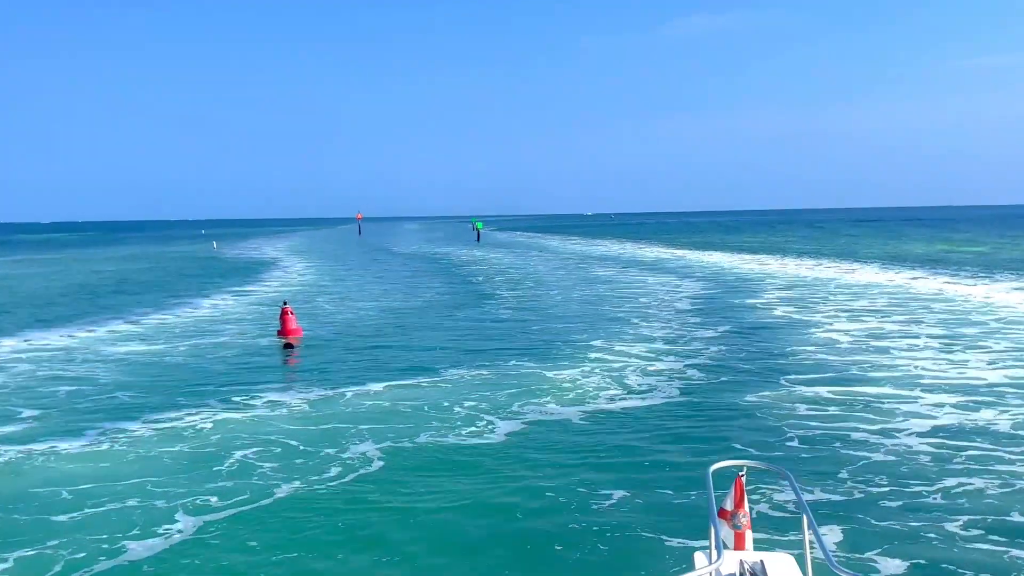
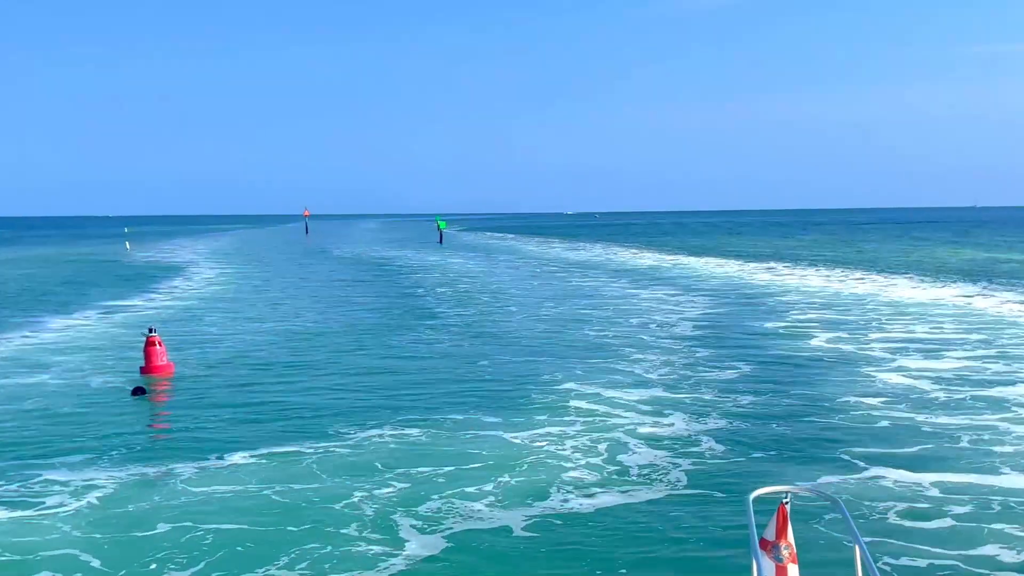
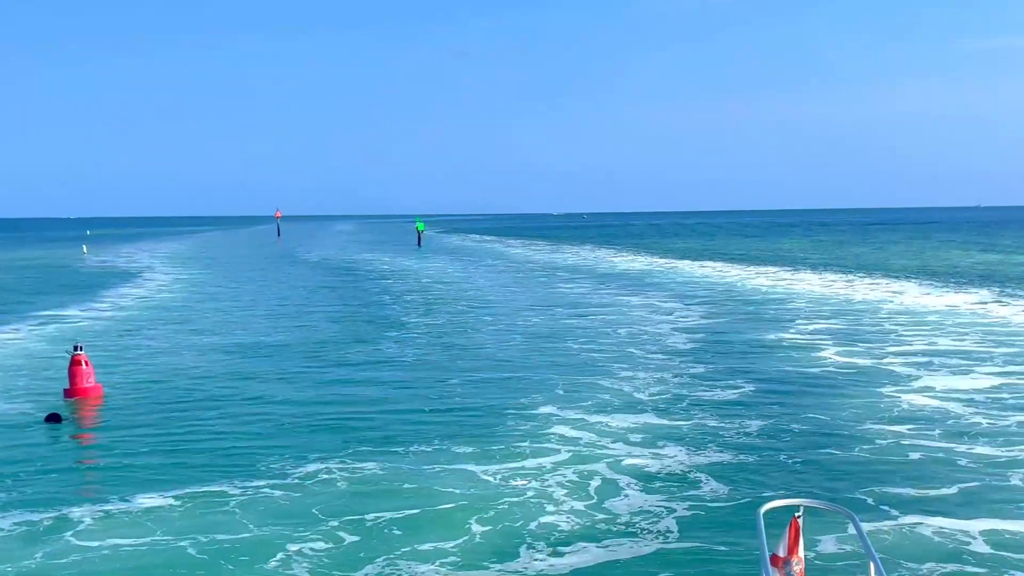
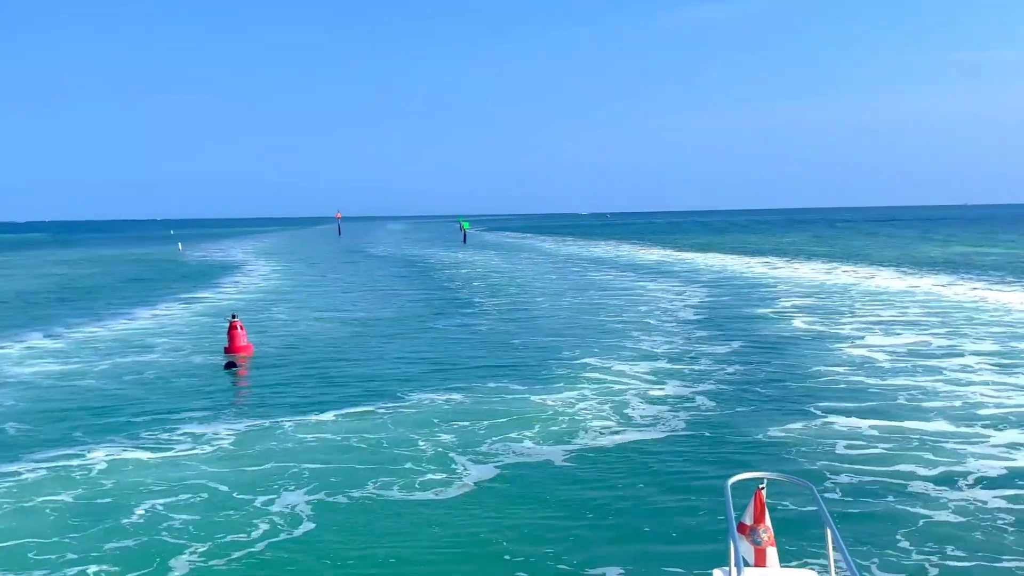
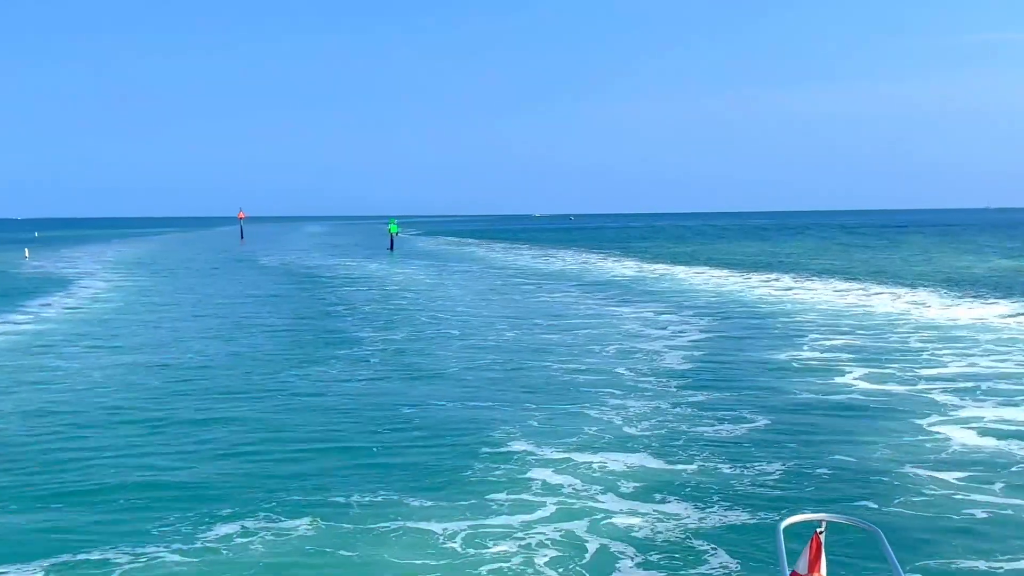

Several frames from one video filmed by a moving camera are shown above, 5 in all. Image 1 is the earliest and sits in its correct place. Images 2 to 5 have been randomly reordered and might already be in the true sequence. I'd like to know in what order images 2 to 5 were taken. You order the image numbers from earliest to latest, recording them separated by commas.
4, 2, 3, 5
